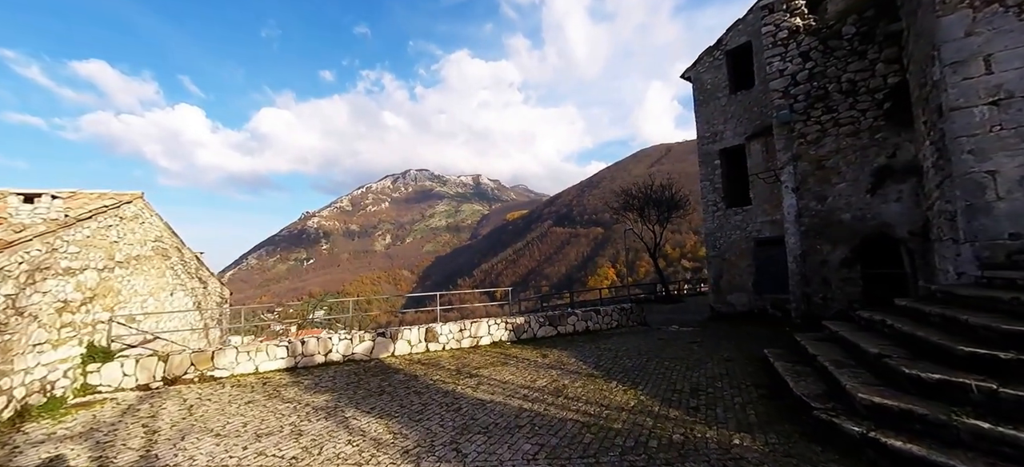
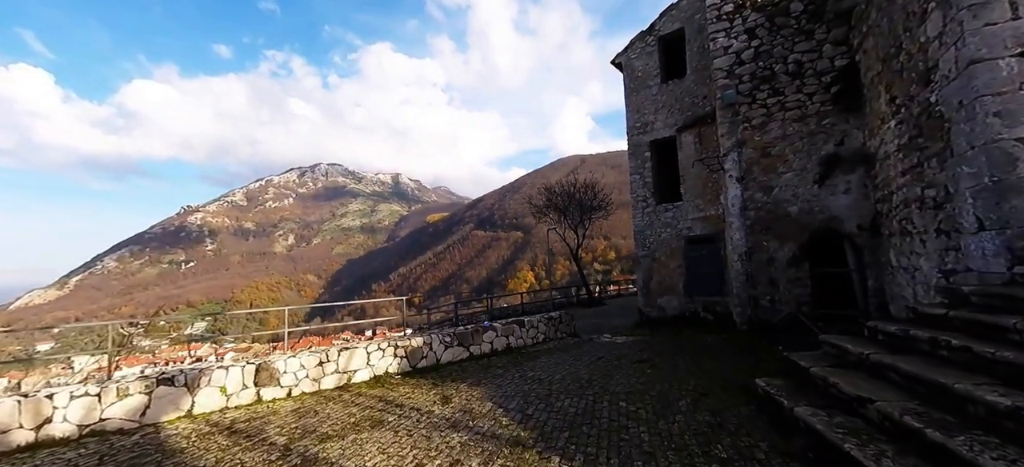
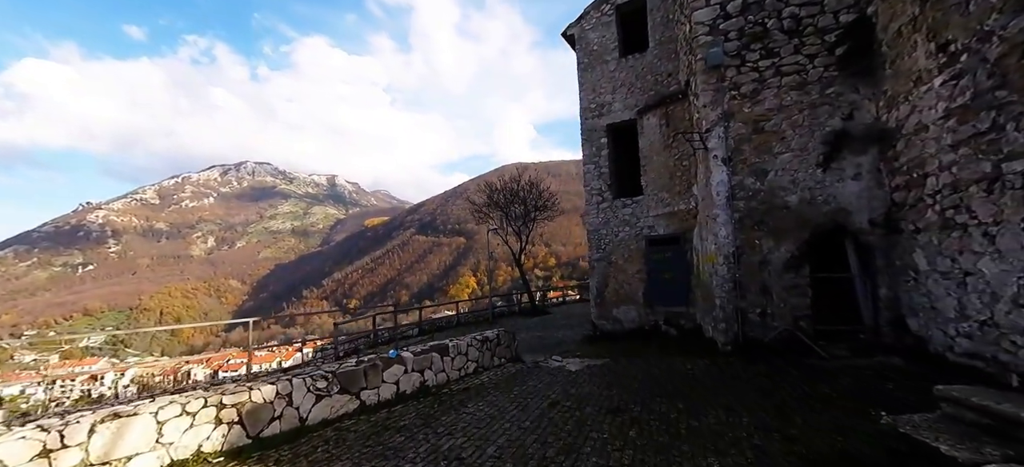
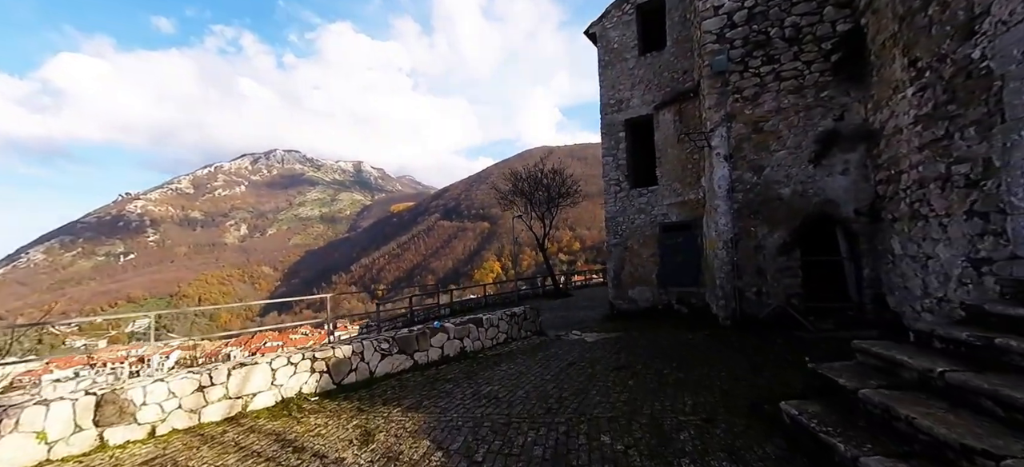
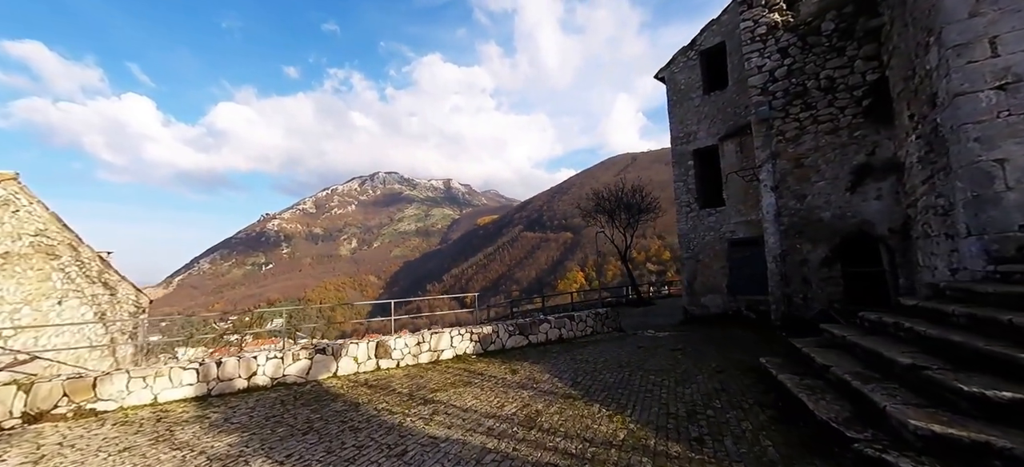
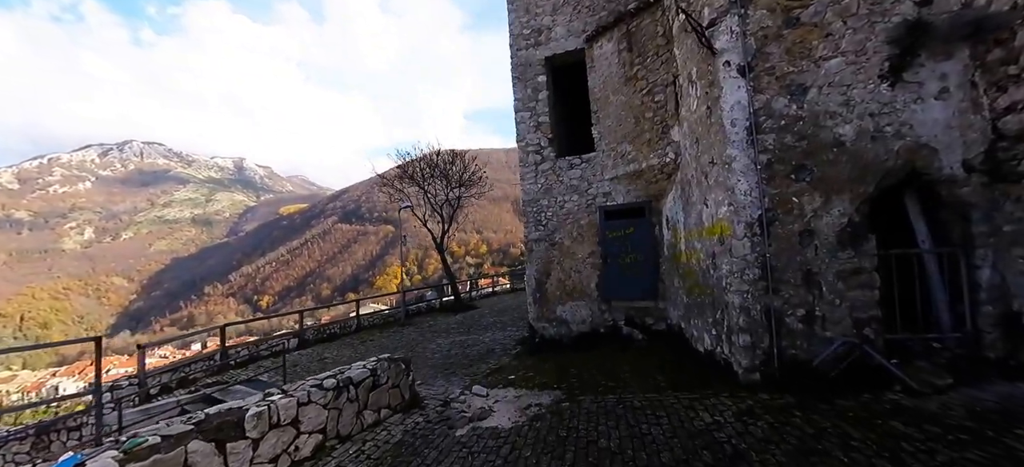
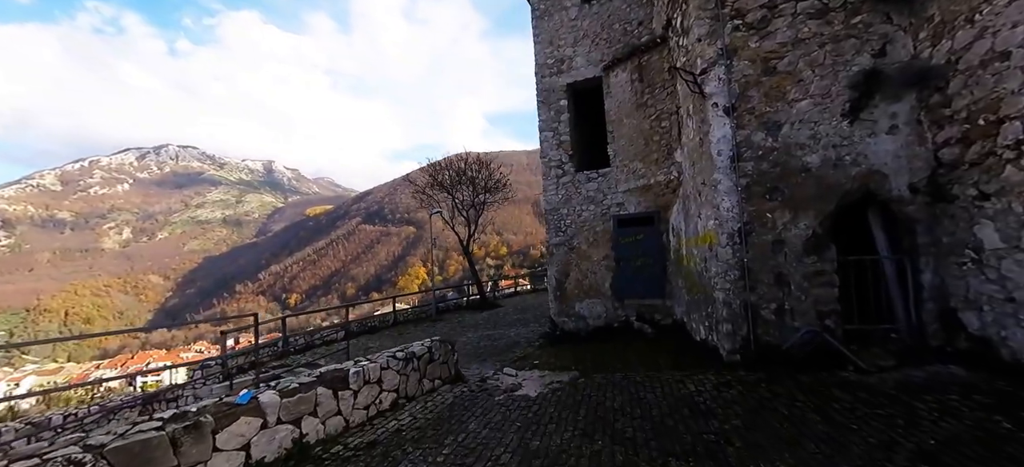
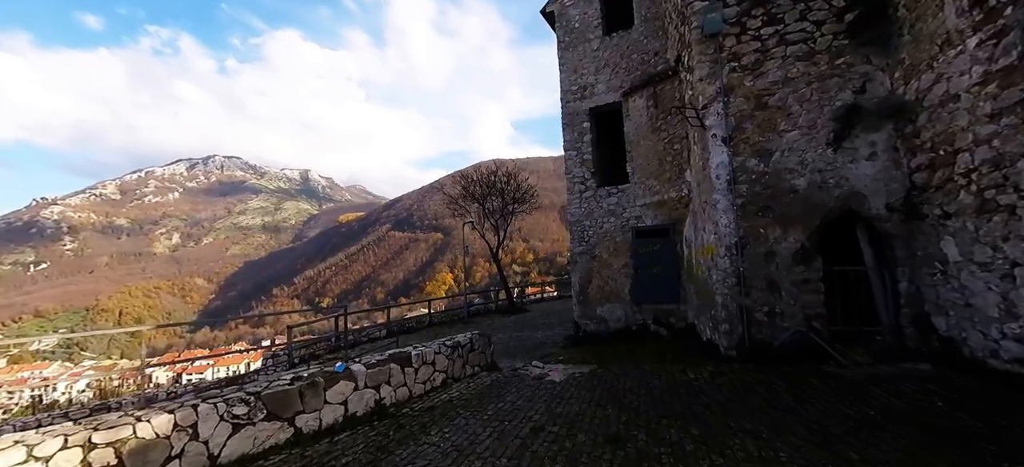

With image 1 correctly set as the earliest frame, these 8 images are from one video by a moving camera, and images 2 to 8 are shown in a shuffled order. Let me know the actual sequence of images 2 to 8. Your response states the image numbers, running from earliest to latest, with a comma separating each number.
5, 2, 4, 3, 8, 7, 6
